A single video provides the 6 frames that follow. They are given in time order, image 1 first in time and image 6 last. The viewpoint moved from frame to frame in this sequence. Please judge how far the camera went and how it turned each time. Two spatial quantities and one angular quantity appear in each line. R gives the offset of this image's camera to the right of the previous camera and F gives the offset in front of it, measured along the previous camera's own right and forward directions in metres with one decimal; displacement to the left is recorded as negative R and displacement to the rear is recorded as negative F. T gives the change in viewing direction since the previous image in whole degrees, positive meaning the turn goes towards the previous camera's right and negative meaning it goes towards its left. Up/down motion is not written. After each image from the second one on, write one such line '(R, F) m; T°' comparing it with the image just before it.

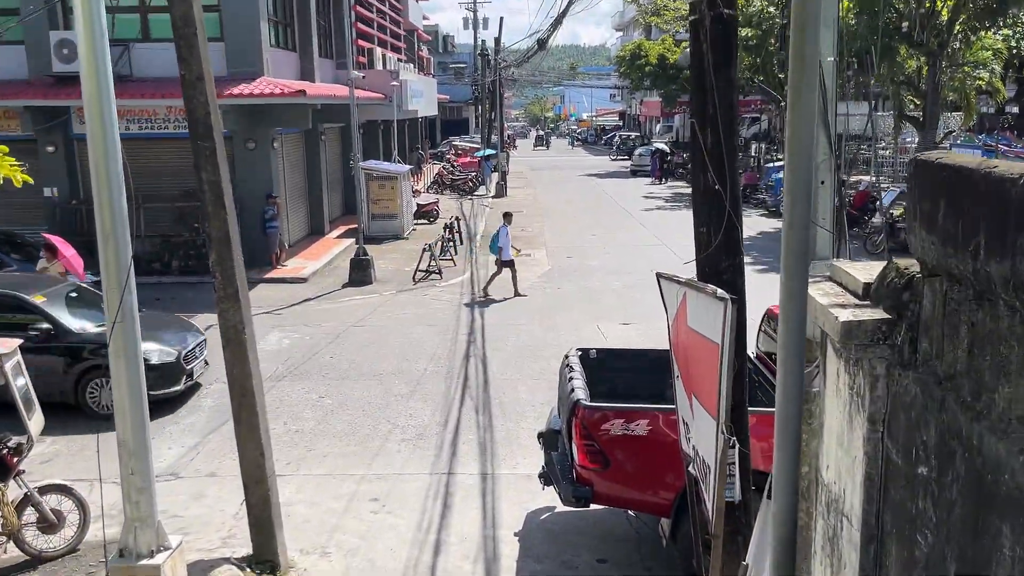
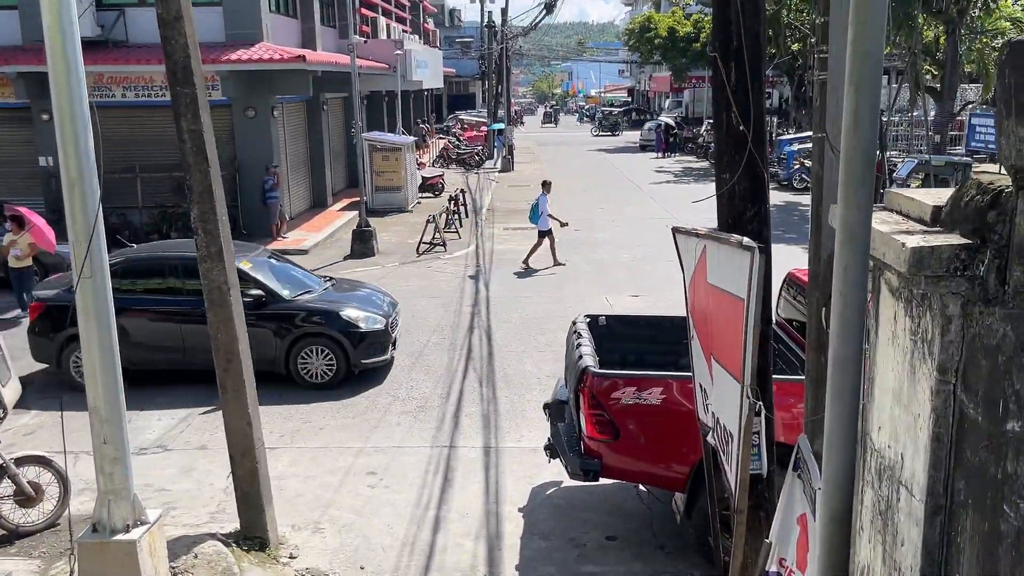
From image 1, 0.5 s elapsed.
(0.0, +0.4) m; -1°
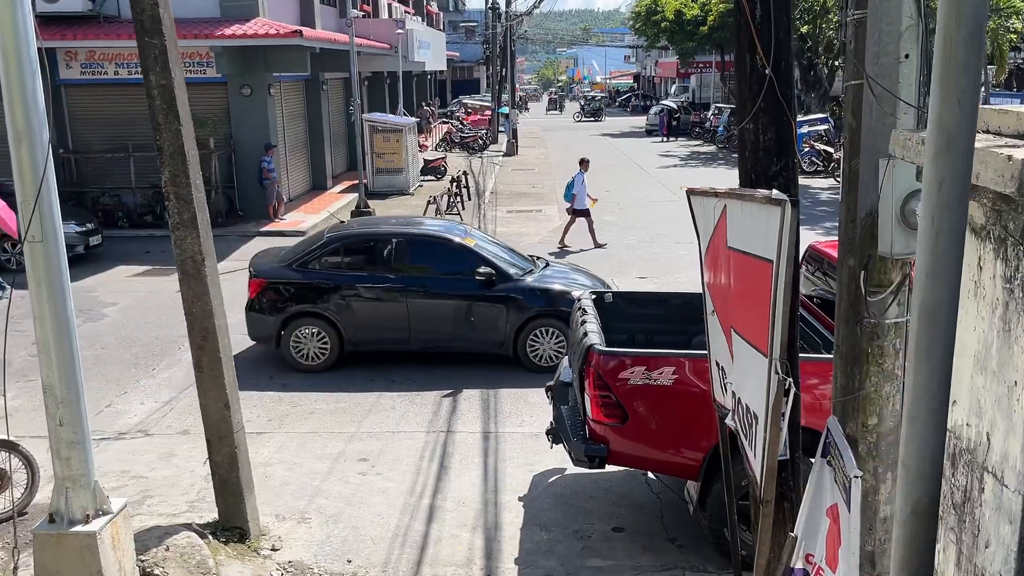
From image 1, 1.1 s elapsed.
(0.0, +0.5) m; 0°
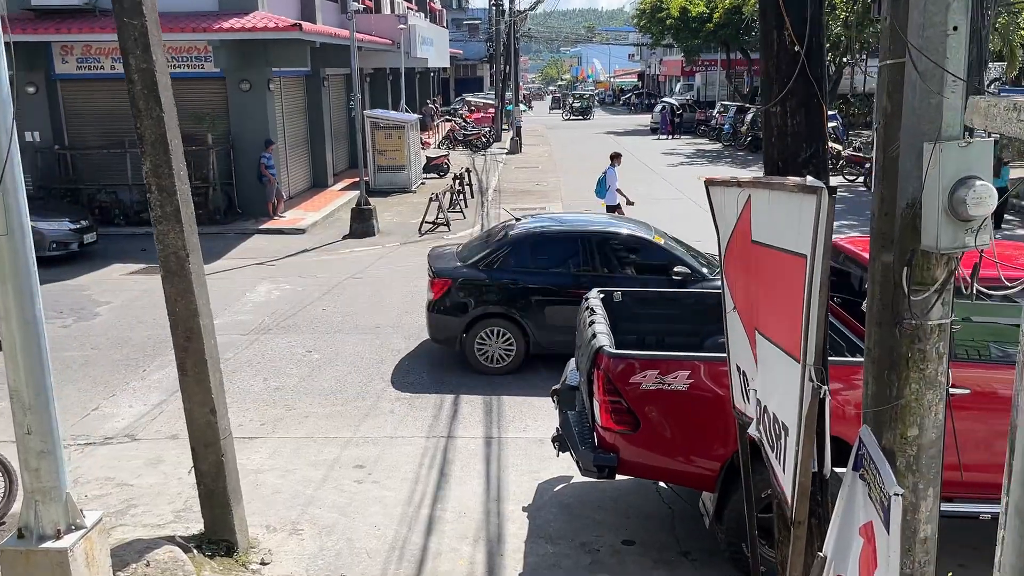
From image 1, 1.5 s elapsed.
(0.0, +0.3) m; 0°
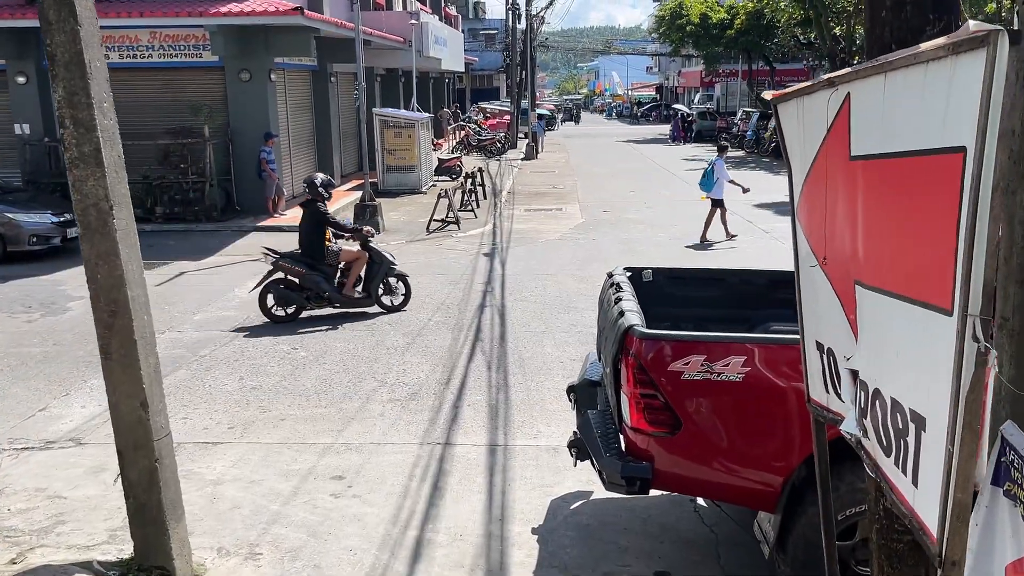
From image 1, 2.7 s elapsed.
(+0.1, +1.1) m; -1°
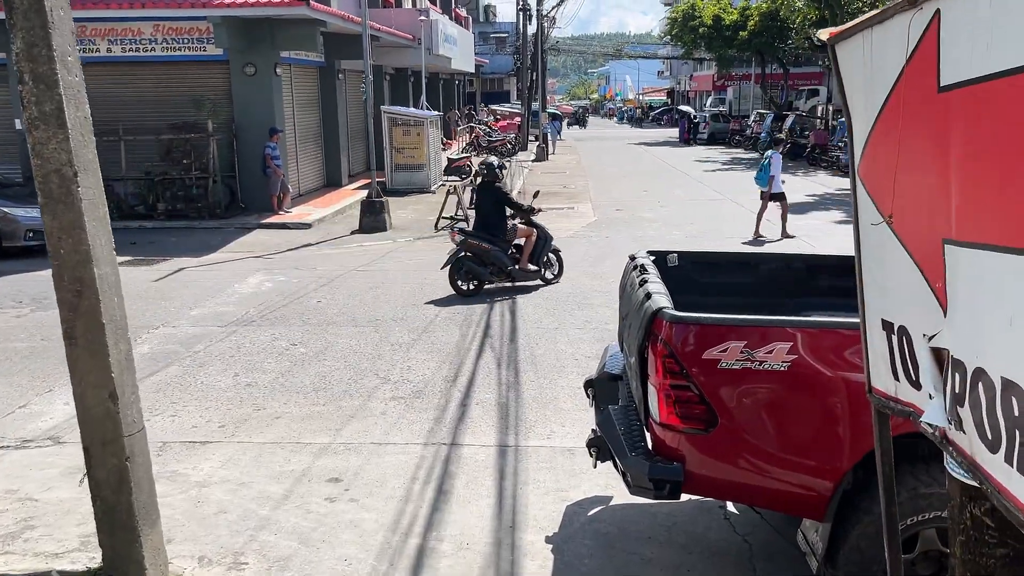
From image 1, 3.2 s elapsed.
(0.0, +0.5) m; -1°
